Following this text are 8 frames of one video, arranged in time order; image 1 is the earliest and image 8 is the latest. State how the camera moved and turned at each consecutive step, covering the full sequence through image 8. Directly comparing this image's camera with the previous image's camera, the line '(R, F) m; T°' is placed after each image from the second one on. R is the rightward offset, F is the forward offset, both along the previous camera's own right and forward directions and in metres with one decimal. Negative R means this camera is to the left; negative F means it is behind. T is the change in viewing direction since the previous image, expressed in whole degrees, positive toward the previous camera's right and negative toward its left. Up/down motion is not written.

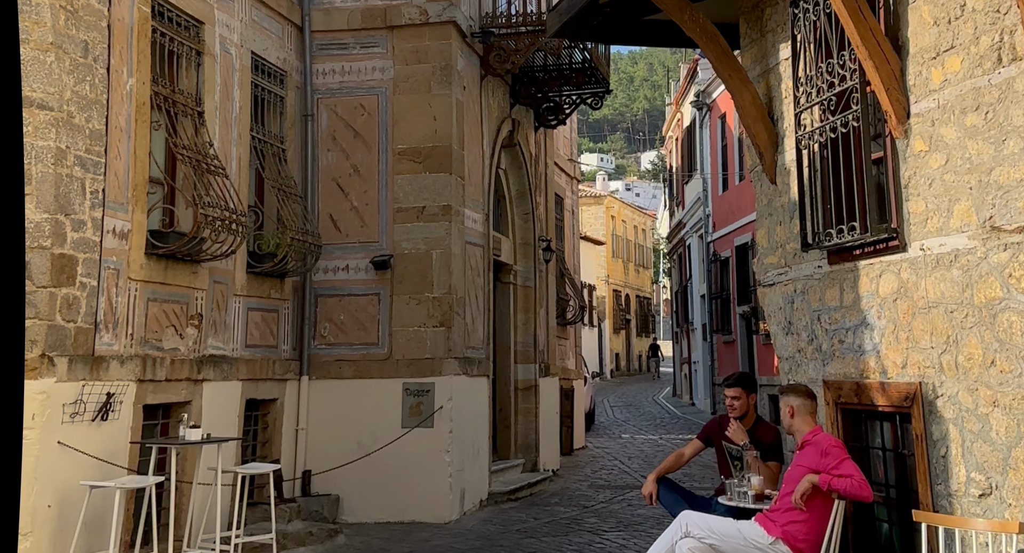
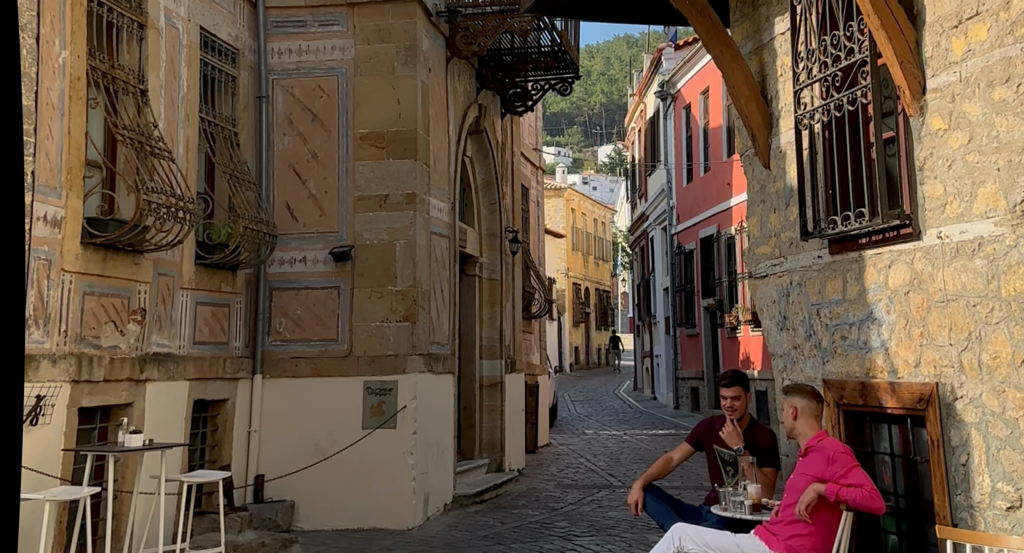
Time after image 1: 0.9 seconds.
(-0.1, +0.5) m; +2°
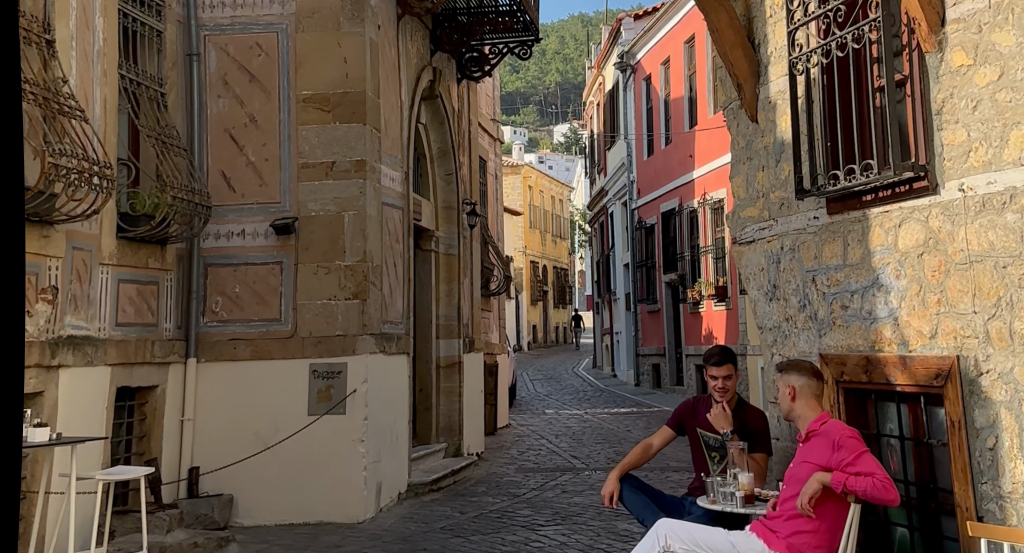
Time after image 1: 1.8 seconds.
(0.0, +0.6) m; +2°
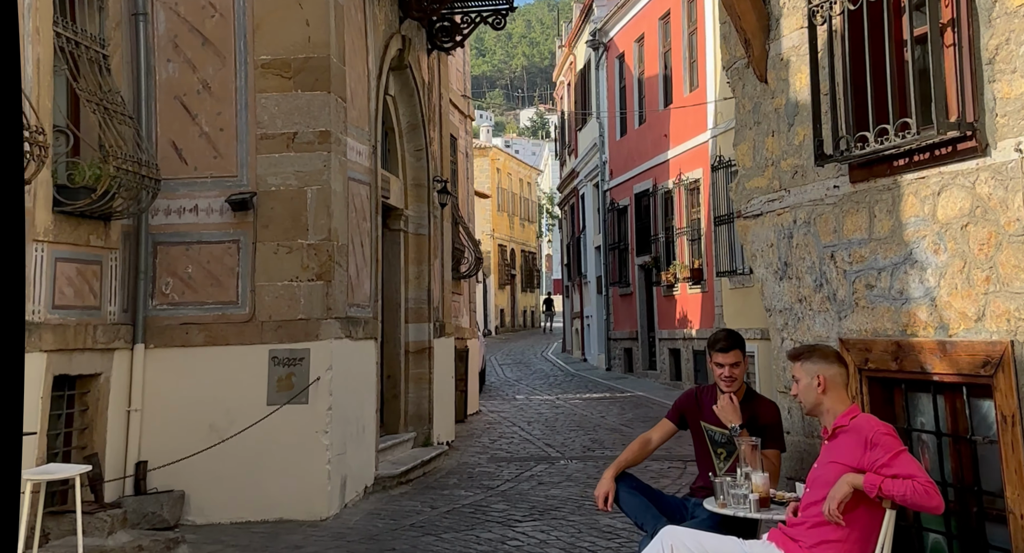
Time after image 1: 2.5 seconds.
(-0.1, +0.5) m; +2°
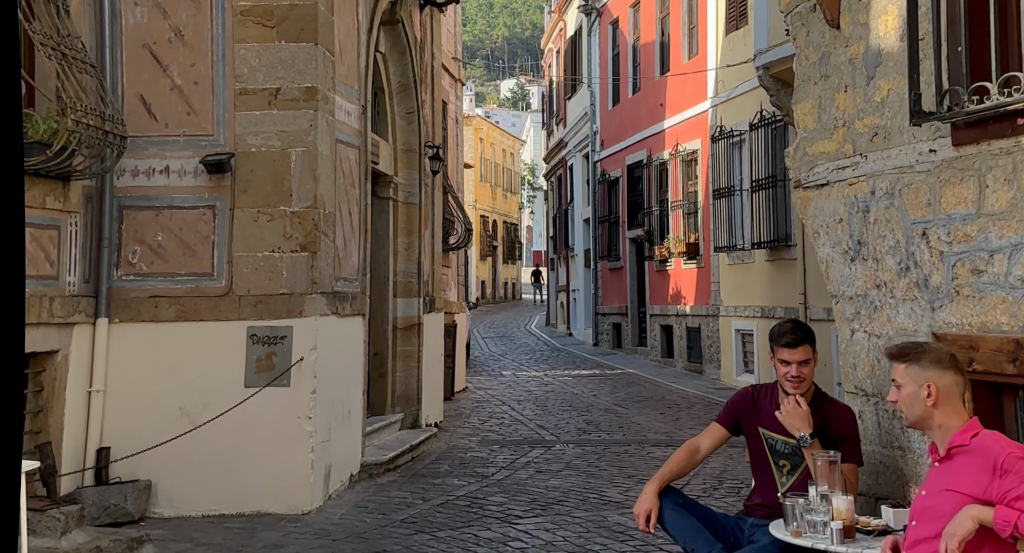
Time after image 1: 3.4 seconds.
(-0.2, +0.7) m; +1°
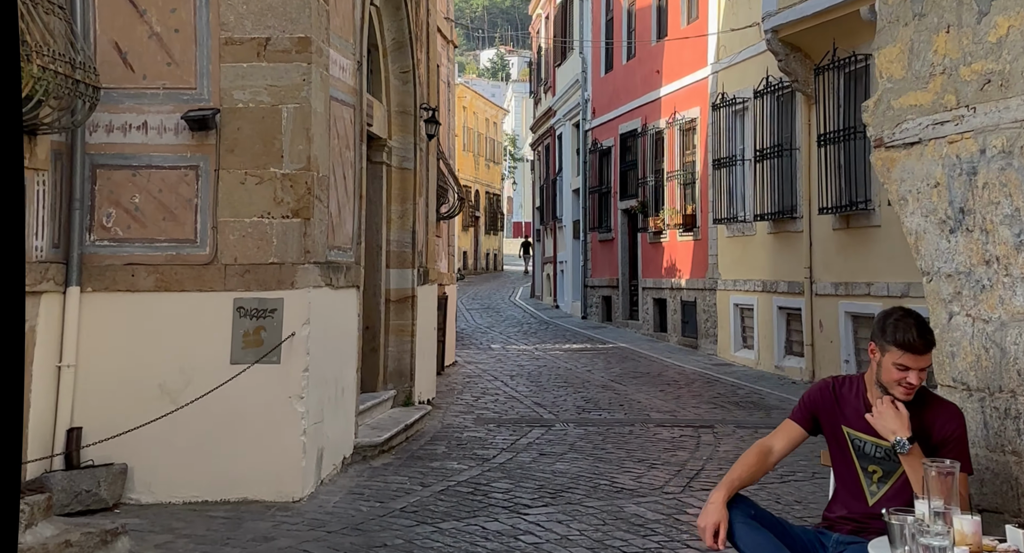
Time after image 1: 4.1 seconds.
(-0.2, +0.6) m; +1°
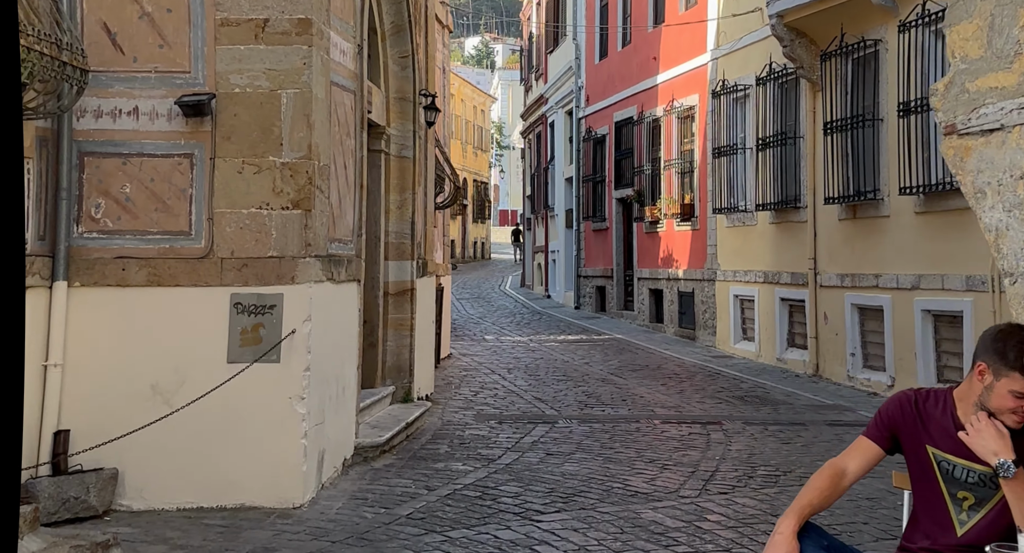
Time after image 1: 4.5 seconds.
(-0.2, +0.3) m; +1°
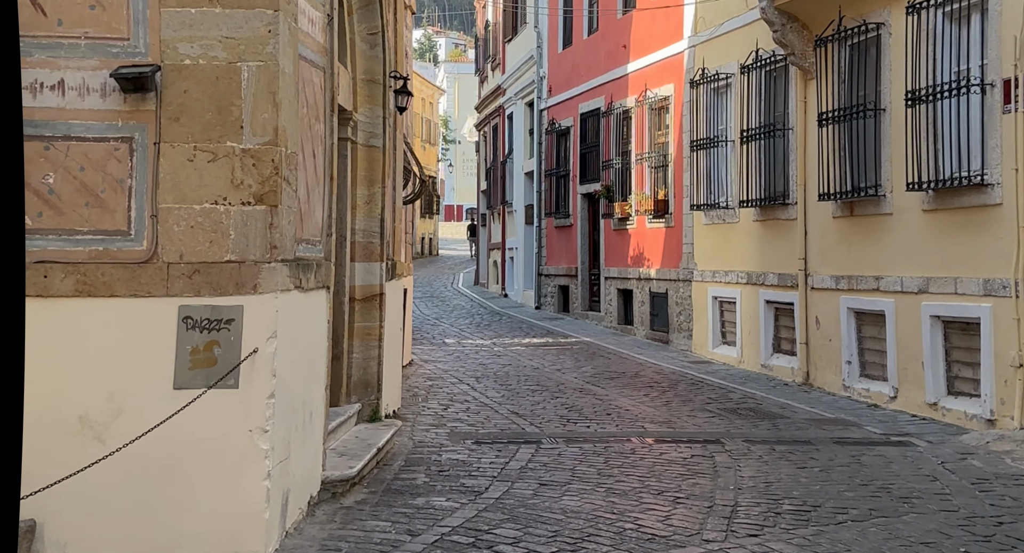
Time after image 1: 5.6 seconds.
(-0.3, +1.0) m; +3°
